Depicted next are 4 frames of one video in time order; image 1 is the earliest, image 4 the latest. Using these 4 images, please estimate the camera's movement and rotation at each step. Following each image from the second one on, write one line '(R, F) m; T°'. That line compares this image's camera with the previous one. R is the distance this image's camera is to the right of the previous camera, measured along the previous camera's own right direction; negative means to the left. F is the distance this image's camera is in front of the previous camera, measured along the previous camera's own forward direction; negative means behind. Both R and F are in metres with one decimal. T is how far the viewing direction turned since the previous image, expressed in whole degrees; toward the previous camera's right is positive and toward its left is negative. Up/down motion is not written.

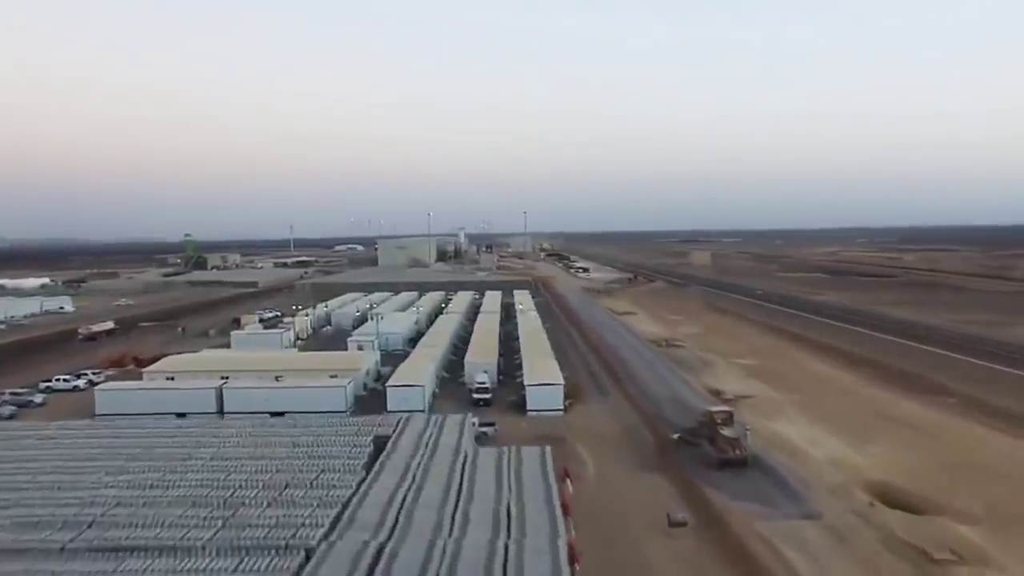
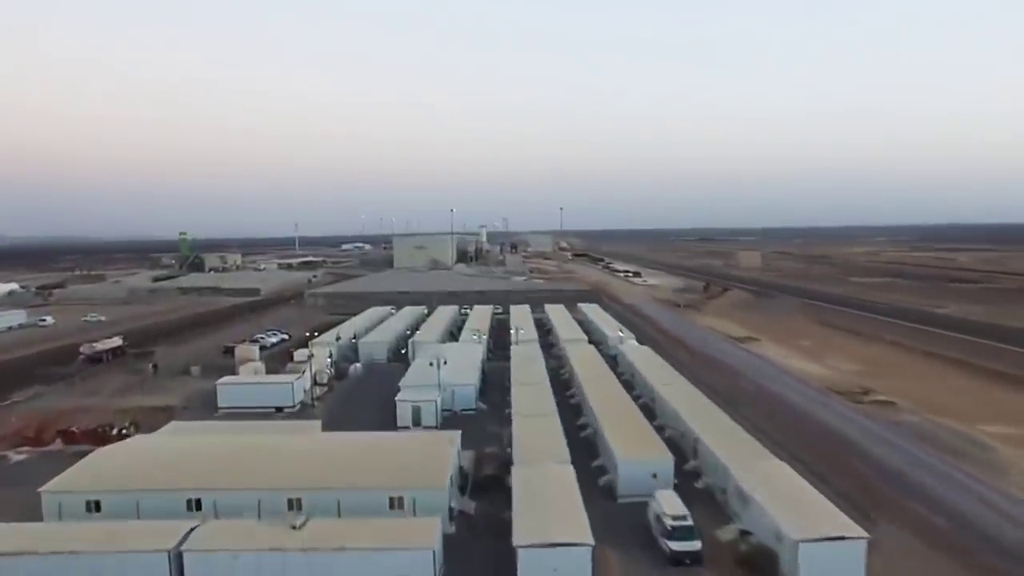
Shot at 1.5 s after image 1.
(-1.1, +3.9) m; 0°
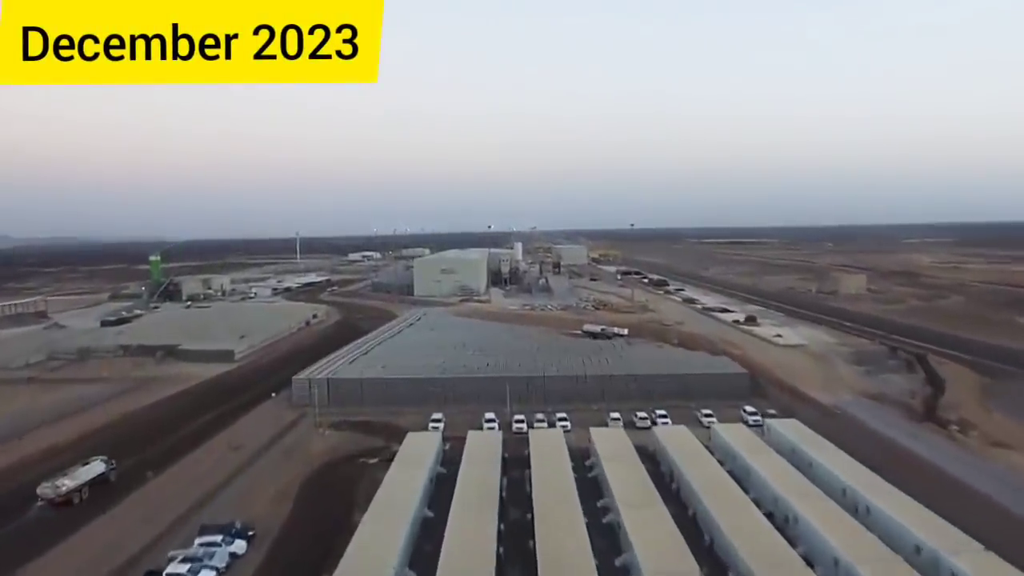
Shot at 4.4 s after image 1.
(-1.4, +6.7) m; 0°
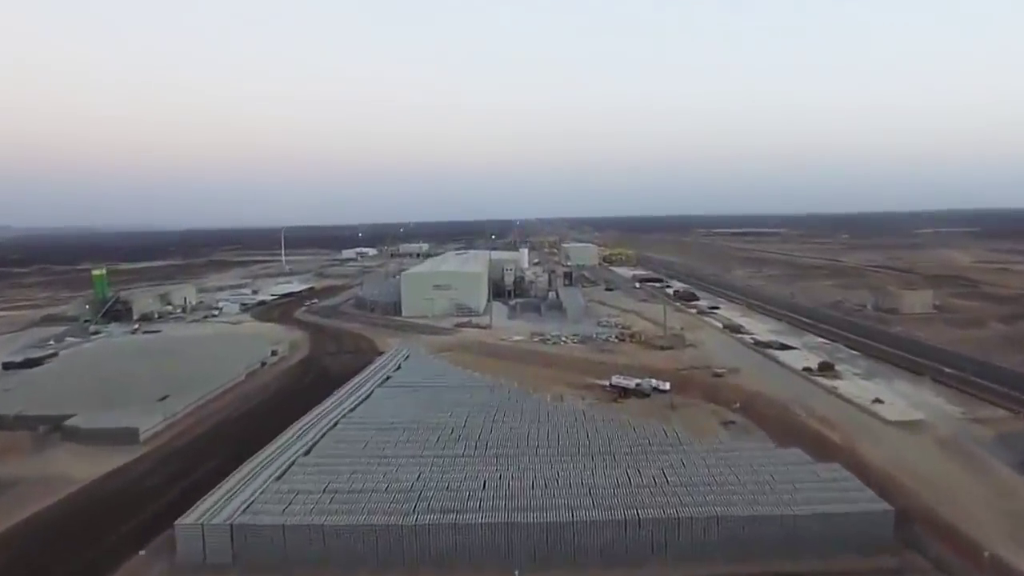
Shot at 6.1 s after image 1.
(-0.1, +4.2) m; 0°
